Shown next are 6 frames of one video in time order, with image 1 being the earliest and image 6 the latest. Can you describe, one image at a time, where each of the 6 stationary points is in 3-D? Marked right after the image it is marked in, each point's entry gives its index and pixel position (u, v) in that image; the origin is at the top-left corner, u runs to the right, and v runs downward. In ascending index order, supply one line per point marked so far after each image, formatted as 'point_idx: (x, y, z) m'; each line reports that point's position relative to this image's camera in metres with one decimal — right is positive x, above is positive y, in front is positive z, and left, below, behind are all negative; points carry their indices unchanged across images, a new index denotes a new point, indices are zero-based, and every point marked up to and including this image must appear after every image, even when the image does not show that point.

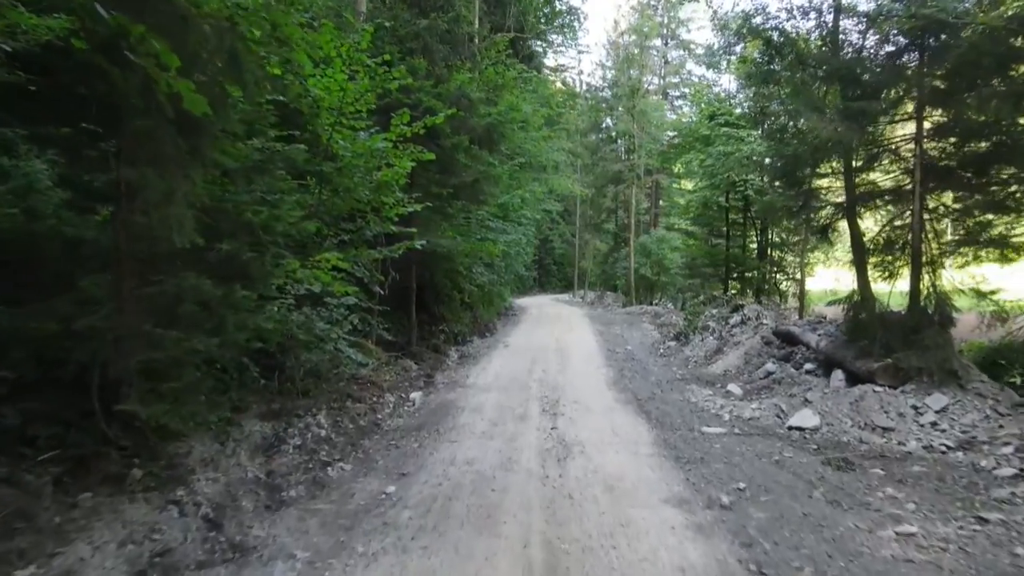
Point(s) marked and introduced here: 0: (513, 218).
0: (0.0, +1.7, +16.7) m
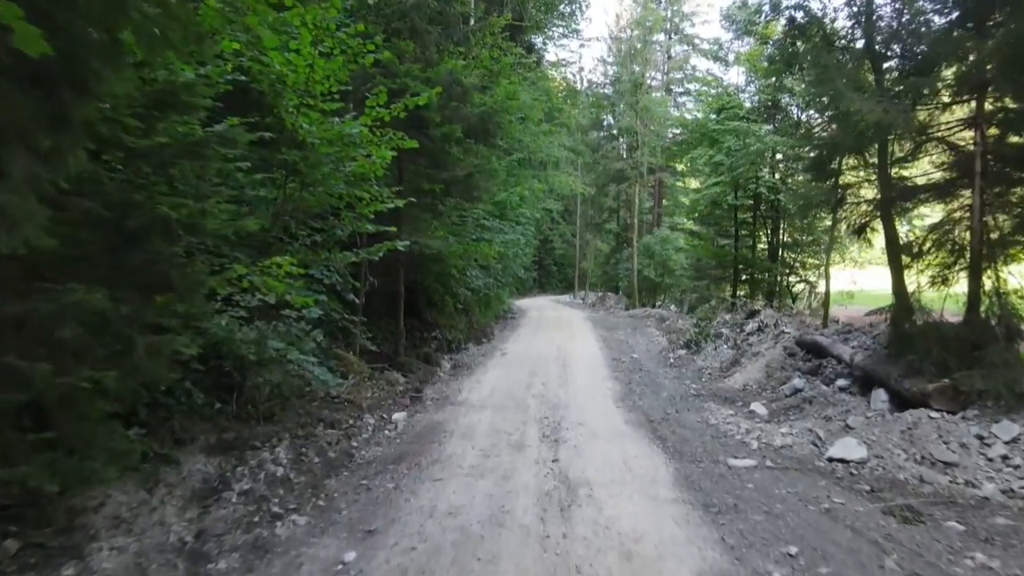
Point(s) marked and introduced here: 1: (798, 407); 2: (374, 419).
0: (-0.1, +1.6, +15.7) m
1: (+3.1, -1.3, +7.6) m
2: (-1.5, -1.4, +7.5) m
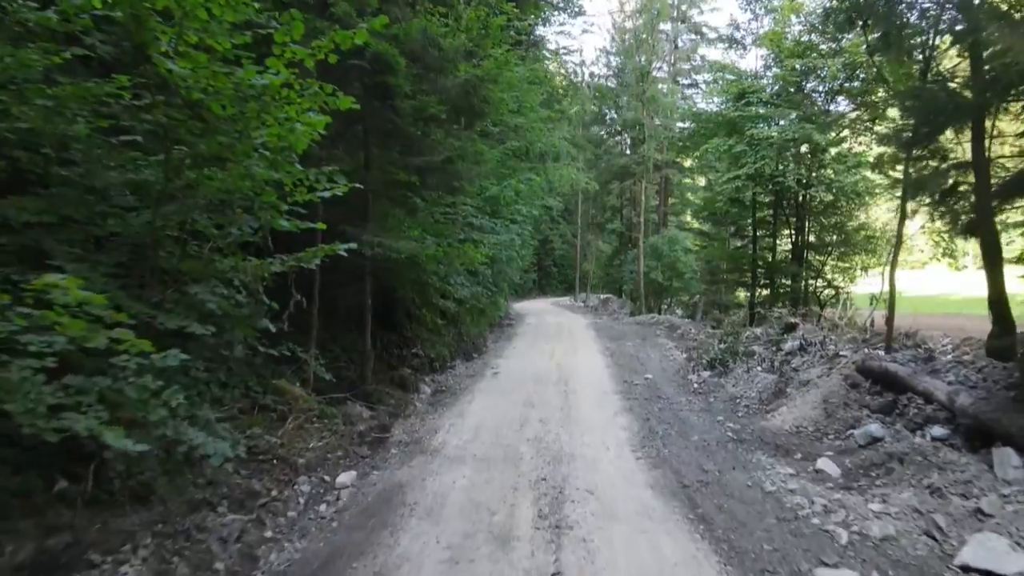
0: (-0.2, +1.5, +13.7) m
1: (+3.0, -1.4, +5.7) m
2: (-1.6, -1.5, +5.5) m
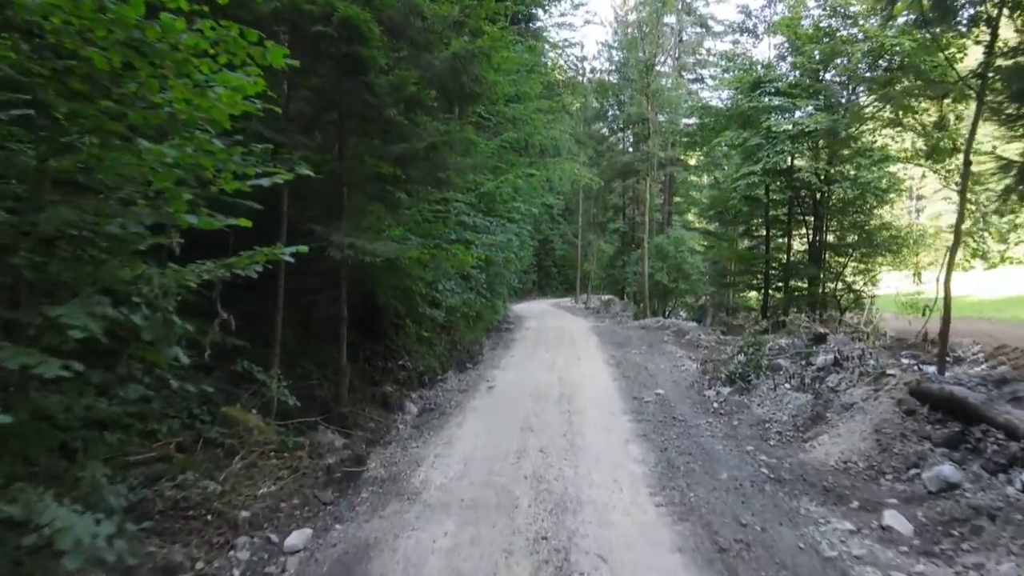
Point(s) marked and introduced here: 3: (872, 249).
0: (-0.2, +1.4, +12.6) m
1: (+2.9, -1.5, +4.5) m
2: (-1.6, -1.6, +4.4) m
3: (+8.2, +0.9, +16.1) m
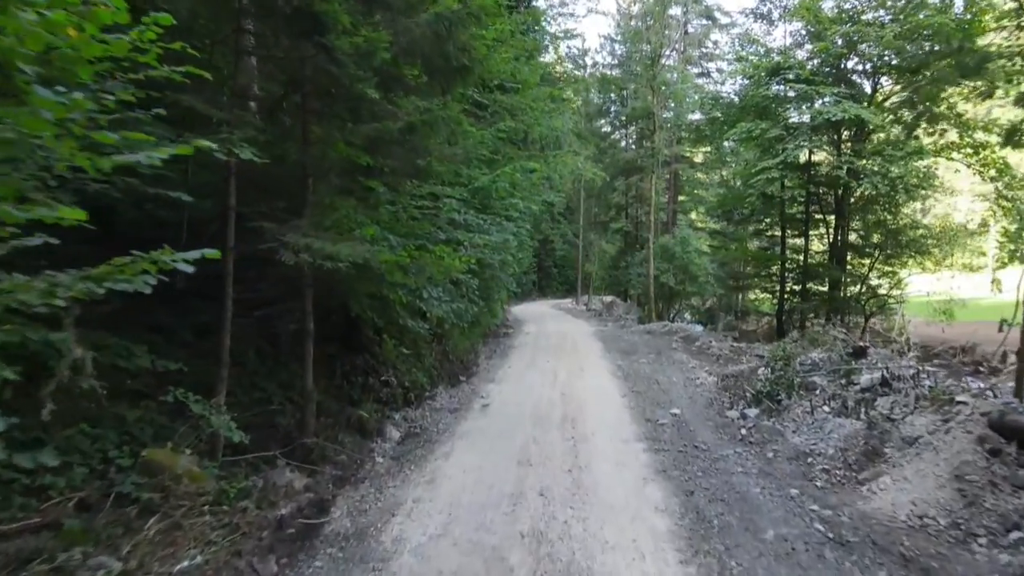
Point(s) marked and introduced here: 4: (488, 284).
0: (-0.3, +1.3, +11.4) m
1: (+2.9, -1.6, +3.4) m
2: (-1.7, -1.7, +3.2) m
3: (+8.2, +0.8, +14.9) m
4: (-0.4, +0.1, +12.3) m
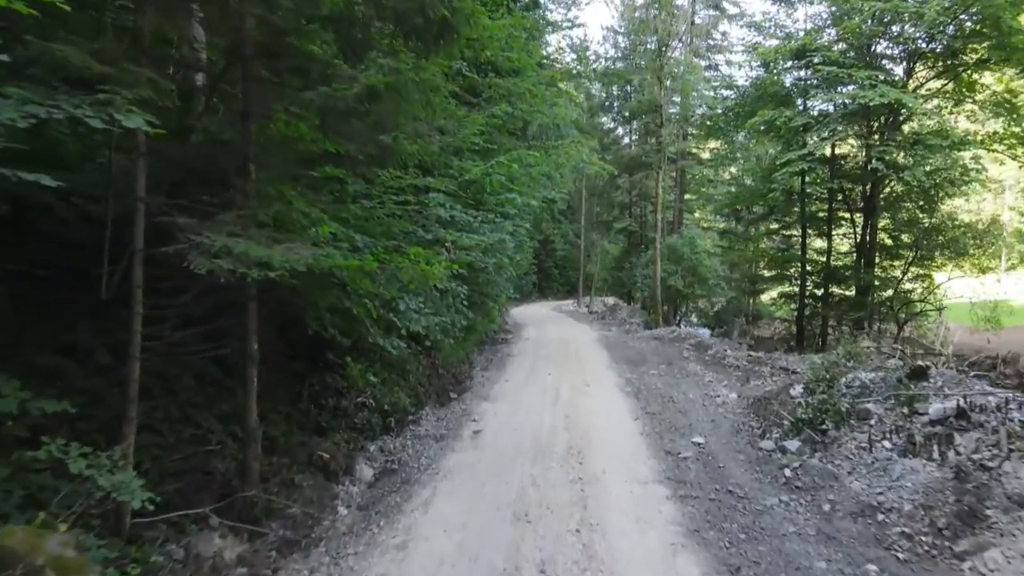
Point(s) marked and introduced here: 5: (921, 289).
0: (-0.3, +1.2, +10.1) m
1: (+2.8, -1.7, +2.0) m
2: (-1.7, -1.8, +1.9) m
3: (+8.1, +0.7, +13.6) m
4: (-0.5, 0.0, +11.0) m
5: (+8.2, 0.0, +14.3) m
